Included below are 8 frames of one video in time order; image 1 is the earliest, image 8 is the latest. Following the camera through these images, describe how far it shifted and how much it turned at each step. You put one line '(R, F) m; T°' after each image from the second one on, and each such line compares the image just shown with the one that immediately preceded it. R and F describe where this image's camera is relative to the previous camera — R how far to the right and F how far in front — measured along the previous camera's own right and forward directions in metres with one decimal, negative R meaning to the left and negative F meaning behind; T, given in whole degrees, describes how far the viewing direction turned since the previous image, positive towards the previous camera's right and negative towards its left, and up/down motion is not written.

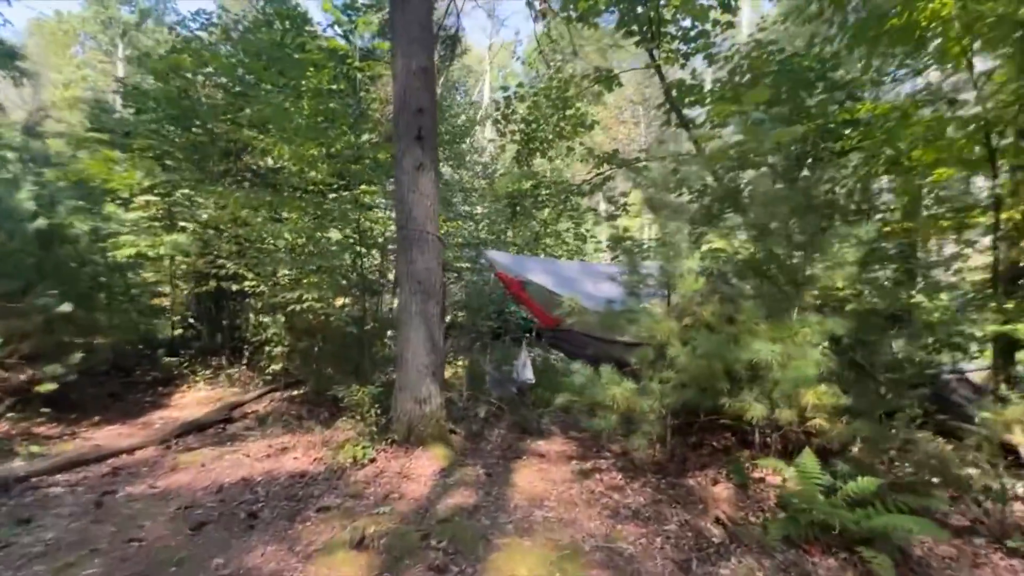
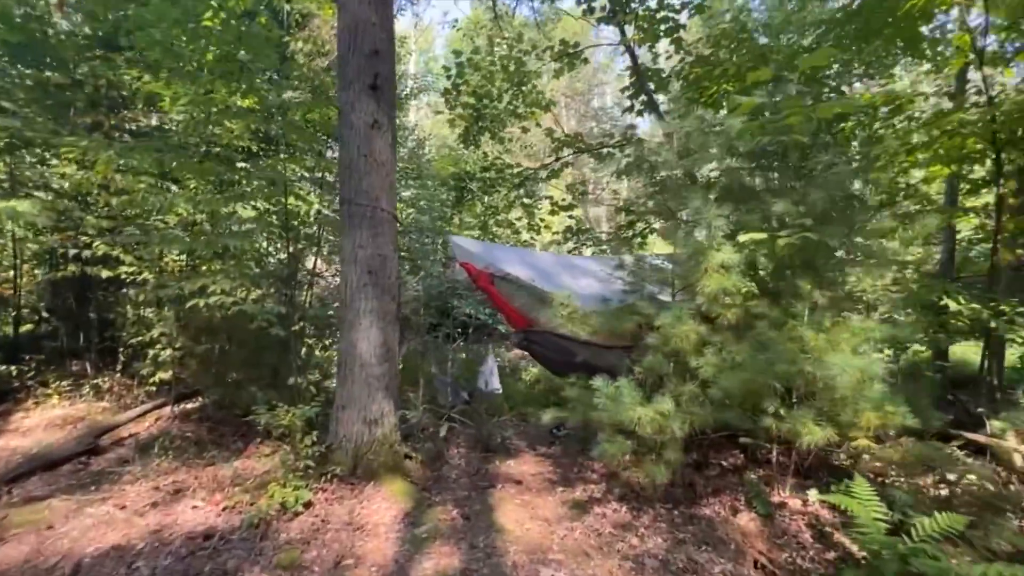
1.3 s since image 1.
(-0.6, +1.1) m; +10°
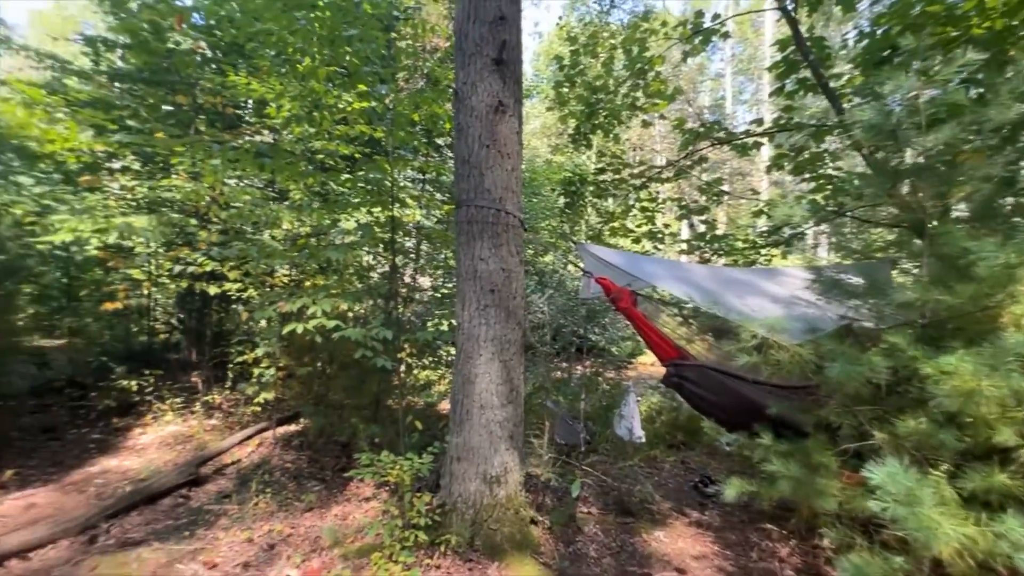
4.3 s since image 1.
(-0.6, +1.0) m; -10°
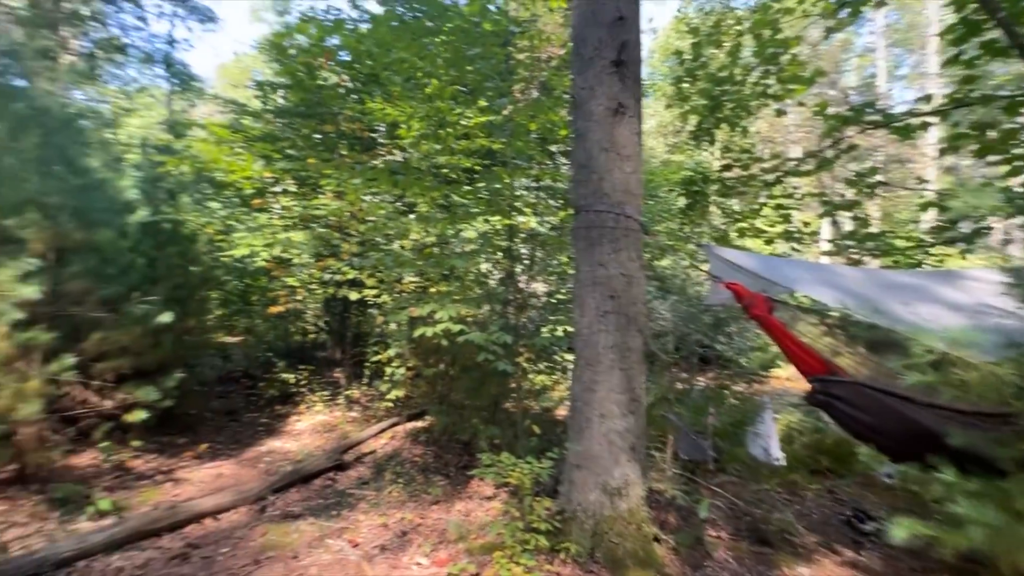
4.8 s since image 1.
(-0.1, 0.0) m; -13°
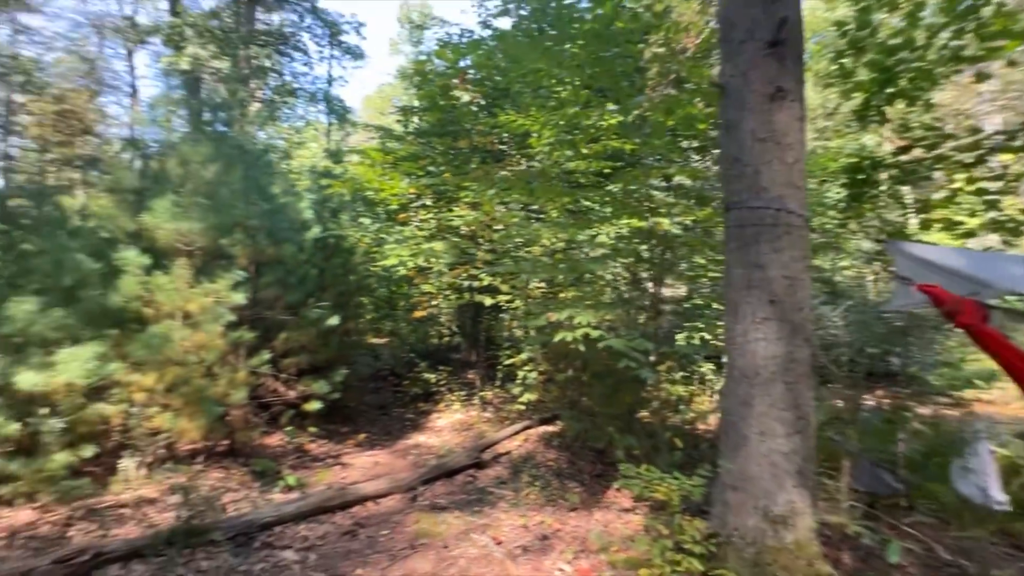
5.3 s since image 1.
(-0.2, 0.0) m; -15°
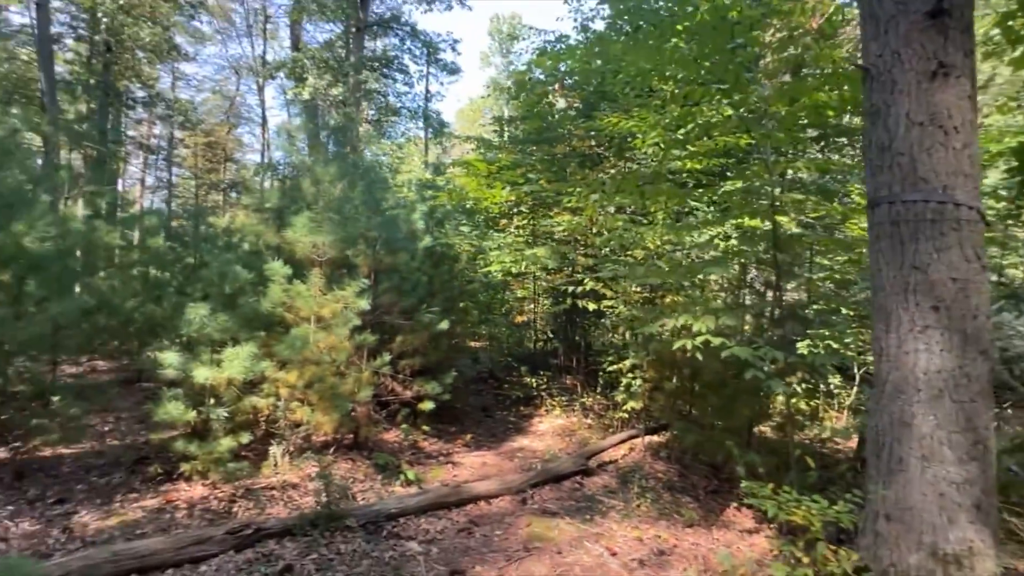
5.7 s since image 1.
(-0.2, 0.0) m; -11°
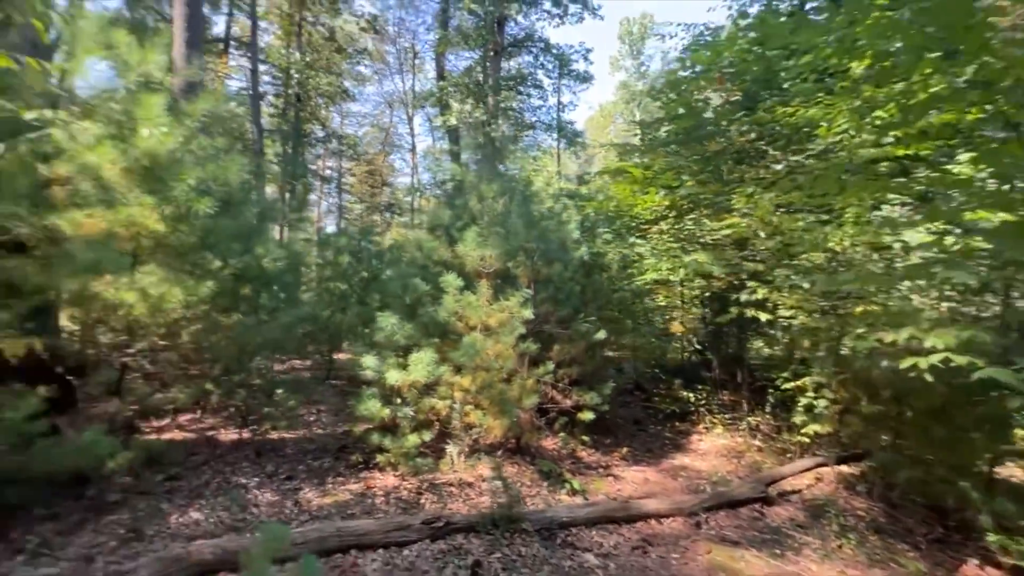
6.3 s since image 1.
(-0.4, 0.0) m; -16°
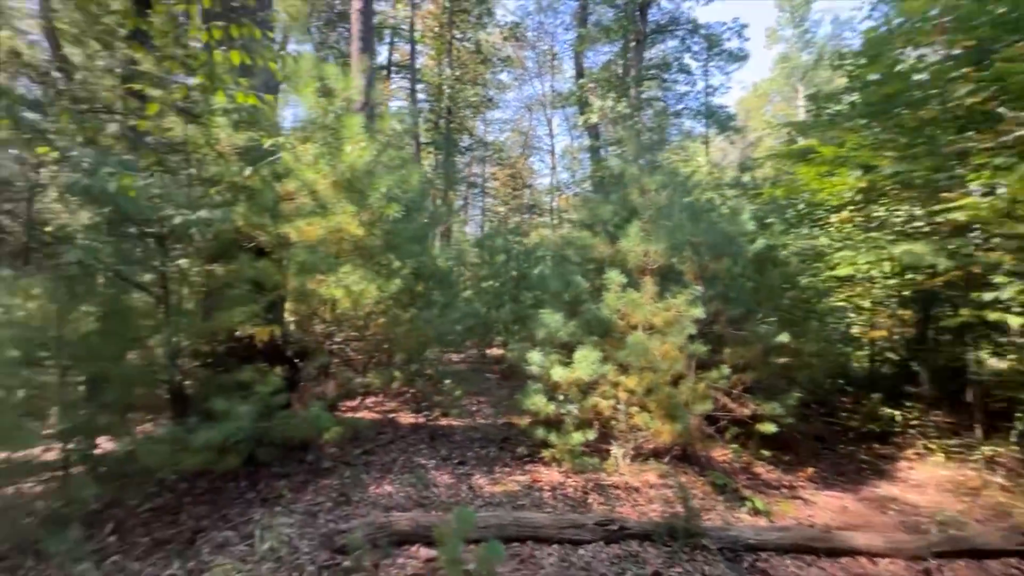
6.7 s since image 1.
(-0.3, 0.0) m; -16°
